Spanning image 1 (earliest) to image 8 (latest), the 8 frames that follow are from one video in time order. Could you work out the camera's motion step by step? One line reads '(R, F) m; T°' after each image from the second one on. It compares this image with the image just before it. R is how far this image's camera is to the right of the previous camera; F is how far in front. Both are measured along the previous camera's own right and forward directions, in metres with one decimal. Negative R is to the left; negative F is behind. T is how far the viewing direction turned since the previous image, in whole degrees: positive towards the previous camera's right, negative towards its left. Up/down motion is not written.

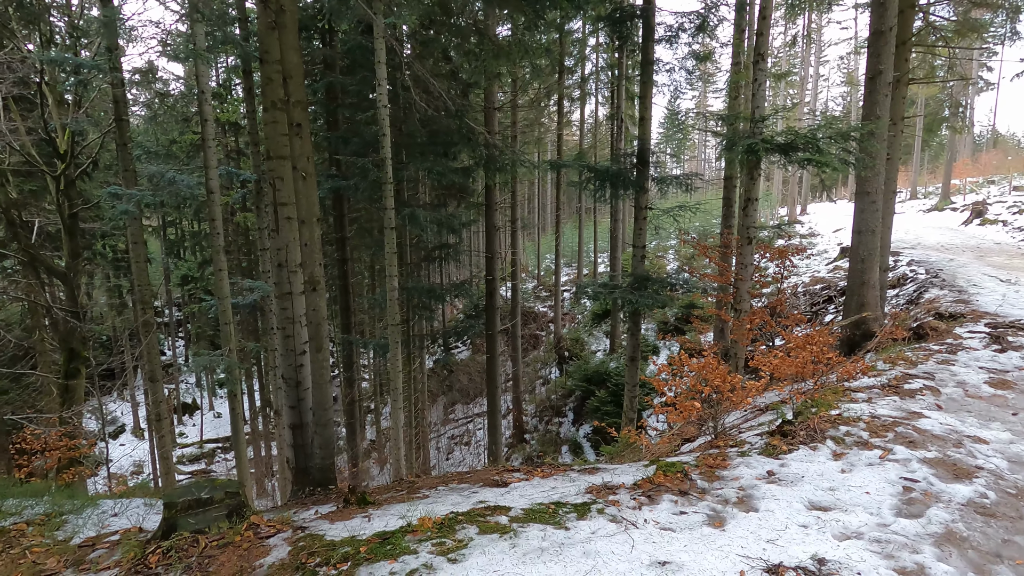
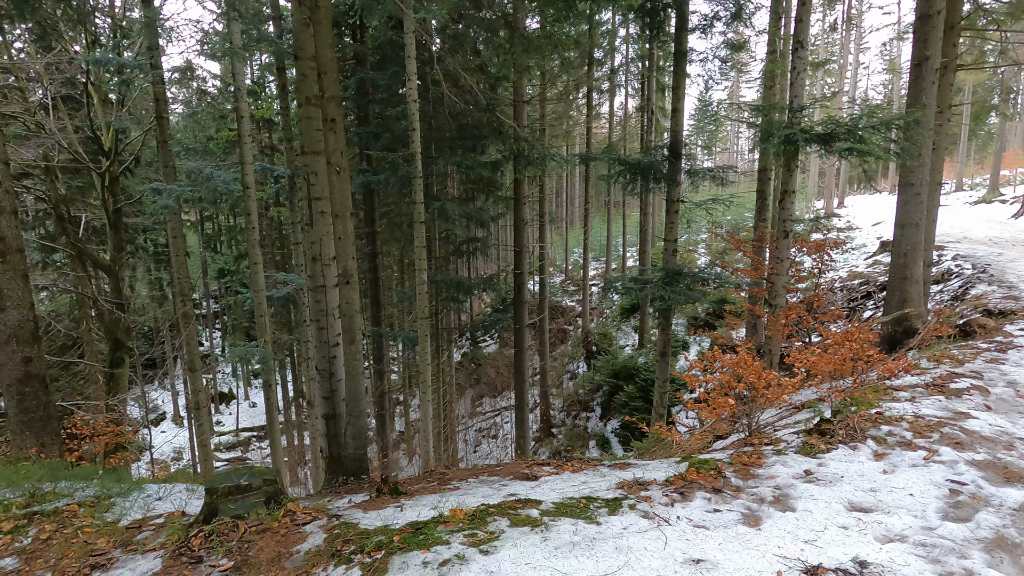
(0.0, 0.0) m; -3°
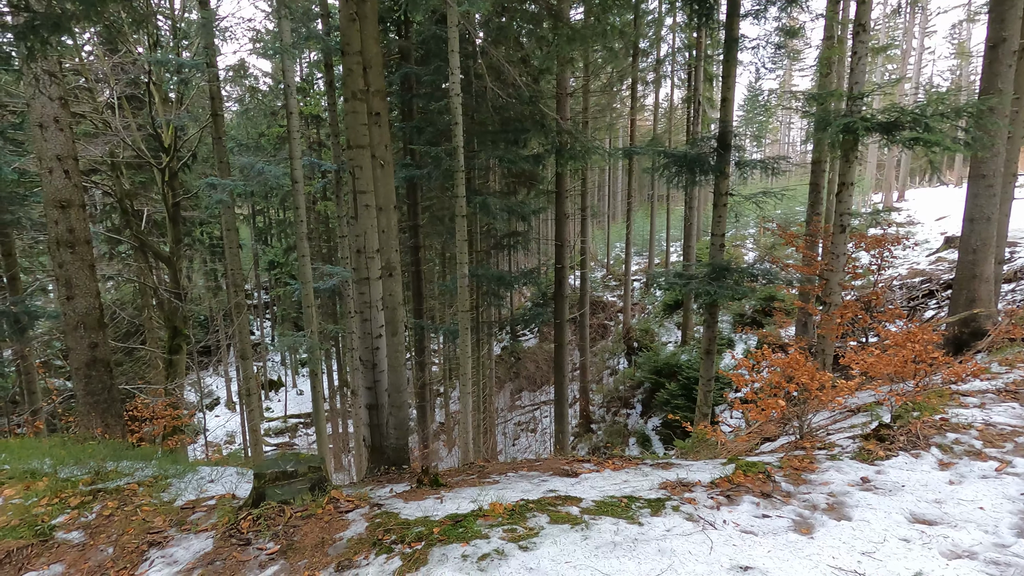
(0.0, 0.0) m; -4°
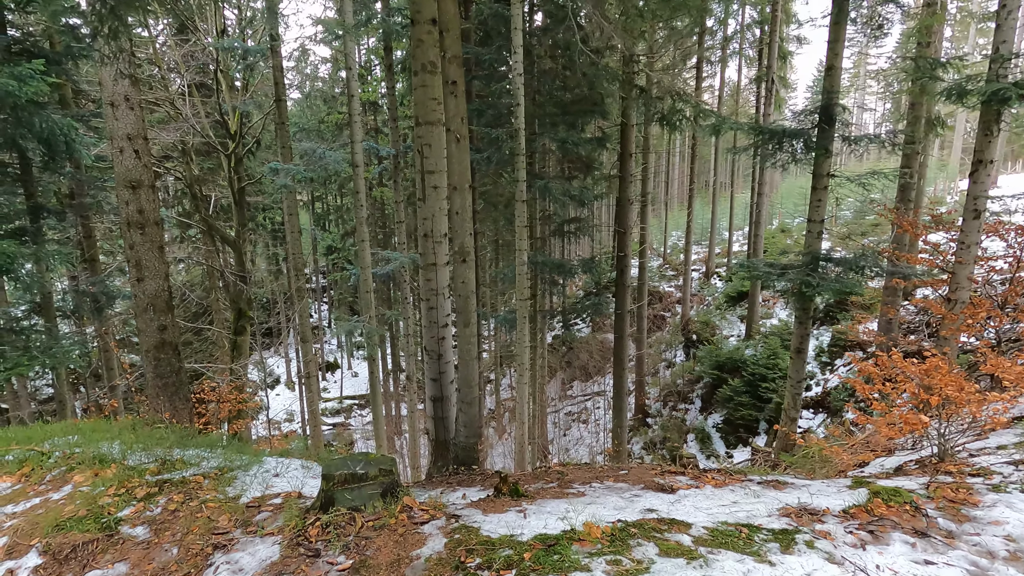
(-0.2, +0.3) m; -5°
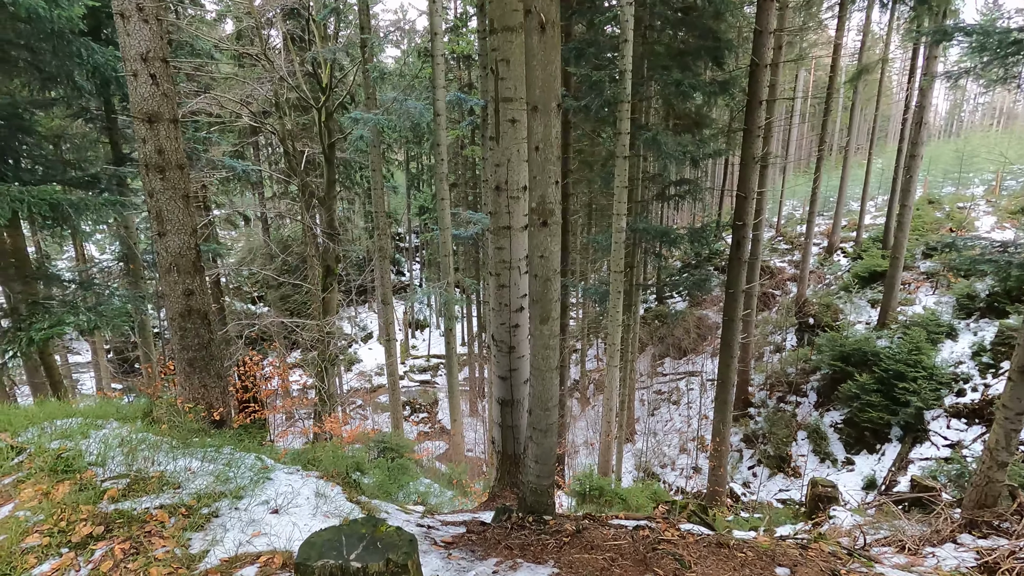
(-0.1, +1.2) m; -9°
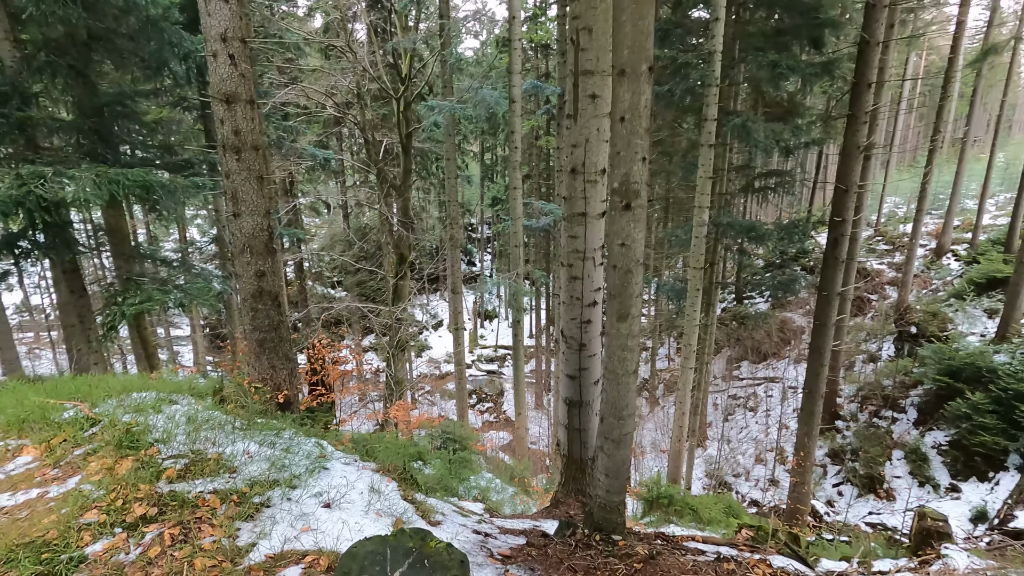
(0.0, +0.3) m; -7°
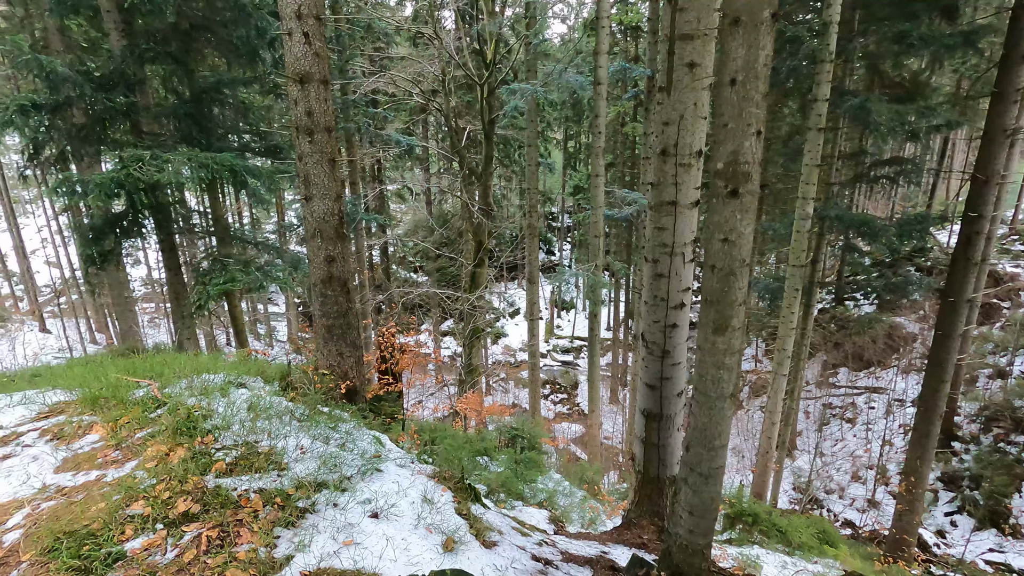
(0.0, +0.3) m; -8°
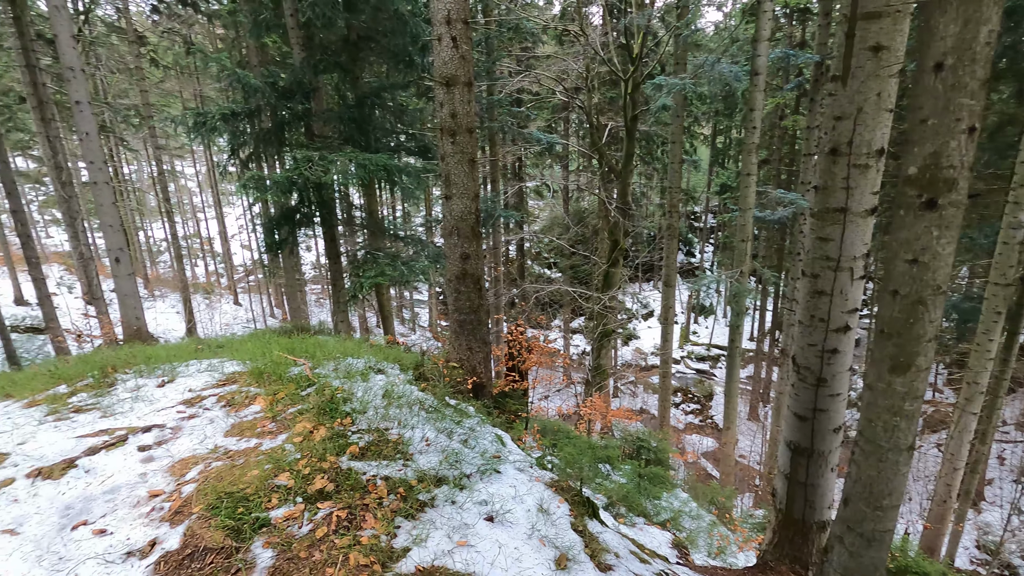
(0.0, +0.1) m; -14°
